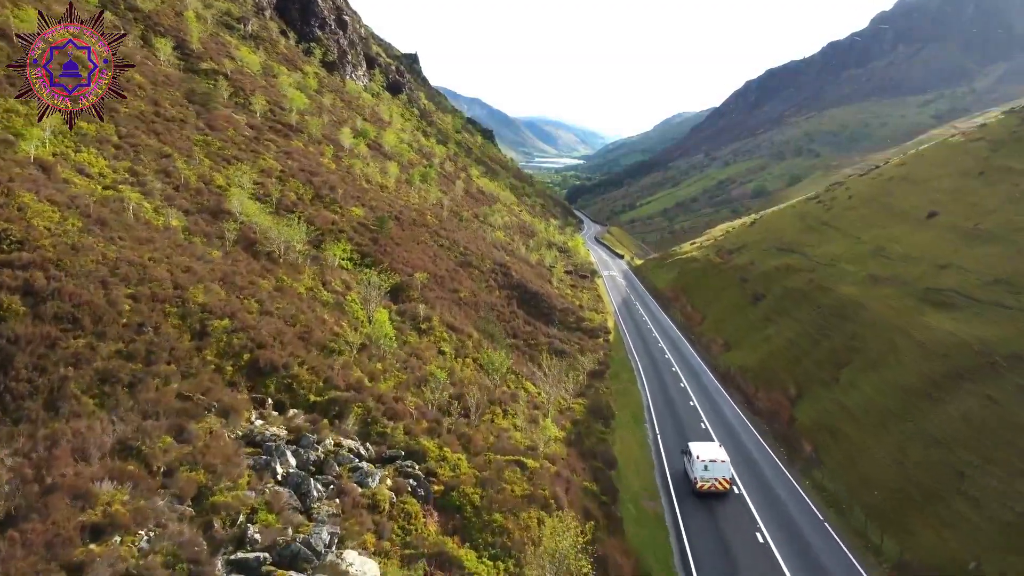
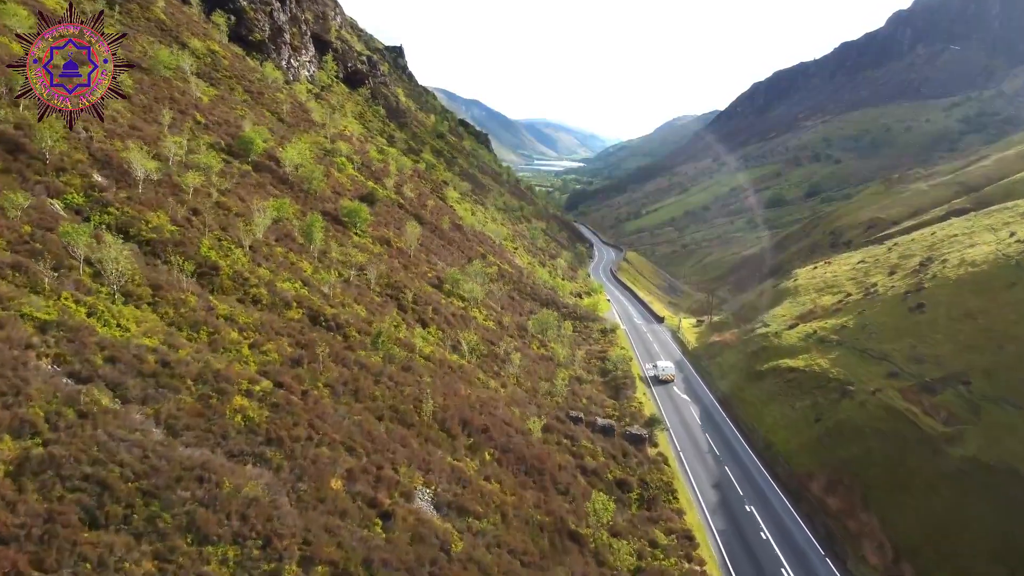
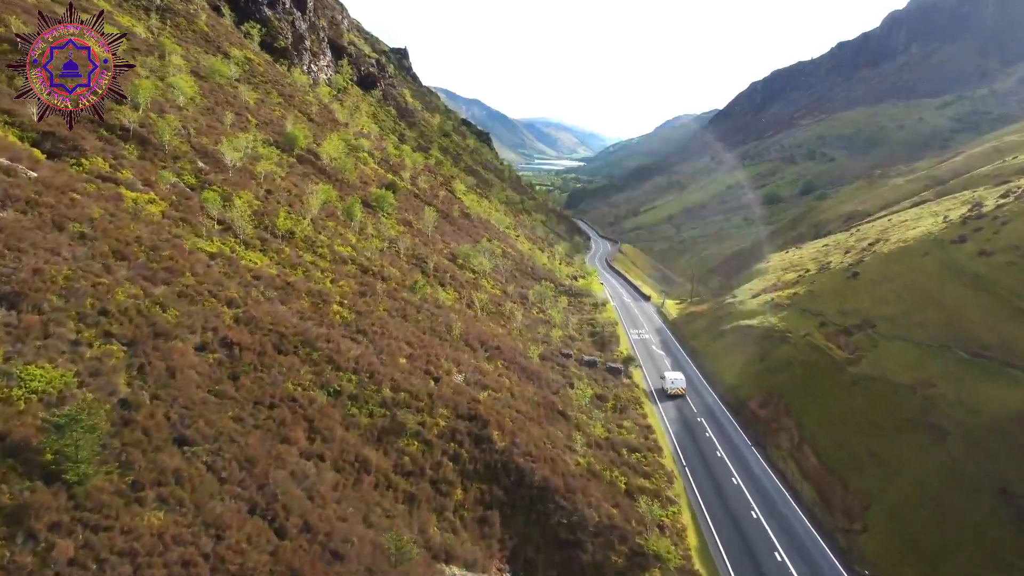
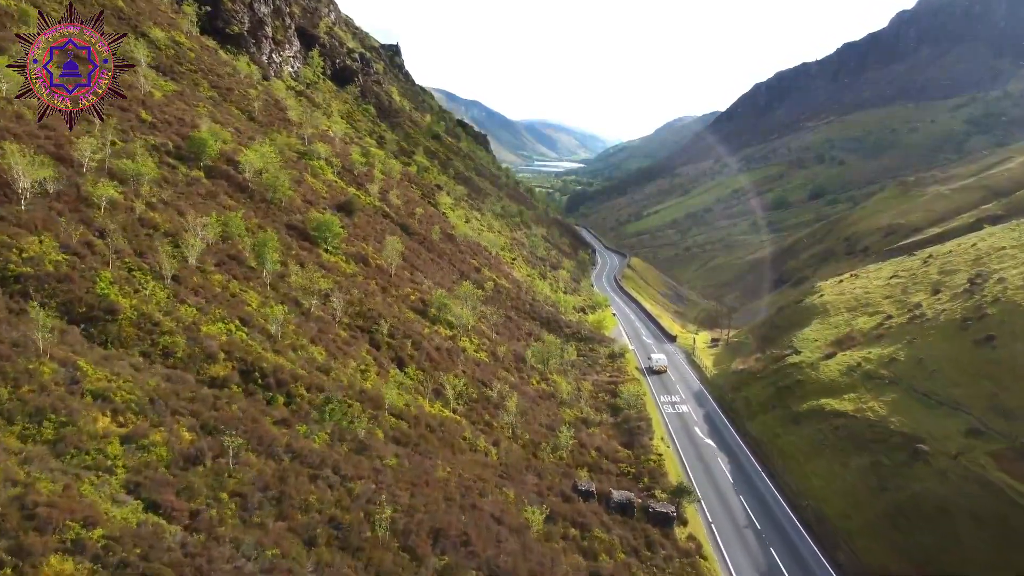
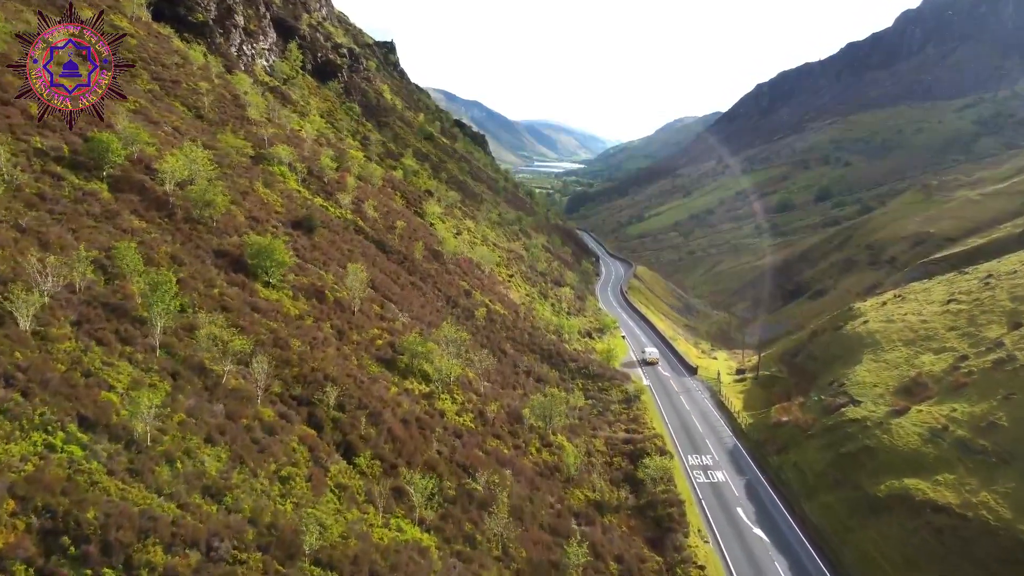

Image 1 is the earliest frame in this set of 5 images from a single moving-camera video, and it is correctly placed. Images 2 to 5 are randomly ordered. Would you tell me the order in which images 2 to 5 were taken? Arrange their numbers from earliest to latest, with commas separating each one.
3, 2, 4, 5
